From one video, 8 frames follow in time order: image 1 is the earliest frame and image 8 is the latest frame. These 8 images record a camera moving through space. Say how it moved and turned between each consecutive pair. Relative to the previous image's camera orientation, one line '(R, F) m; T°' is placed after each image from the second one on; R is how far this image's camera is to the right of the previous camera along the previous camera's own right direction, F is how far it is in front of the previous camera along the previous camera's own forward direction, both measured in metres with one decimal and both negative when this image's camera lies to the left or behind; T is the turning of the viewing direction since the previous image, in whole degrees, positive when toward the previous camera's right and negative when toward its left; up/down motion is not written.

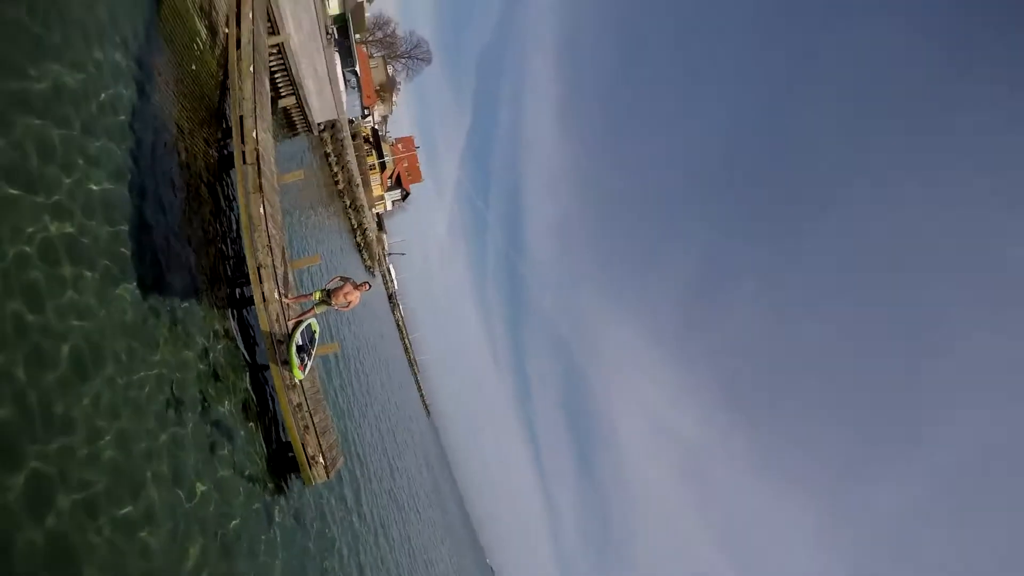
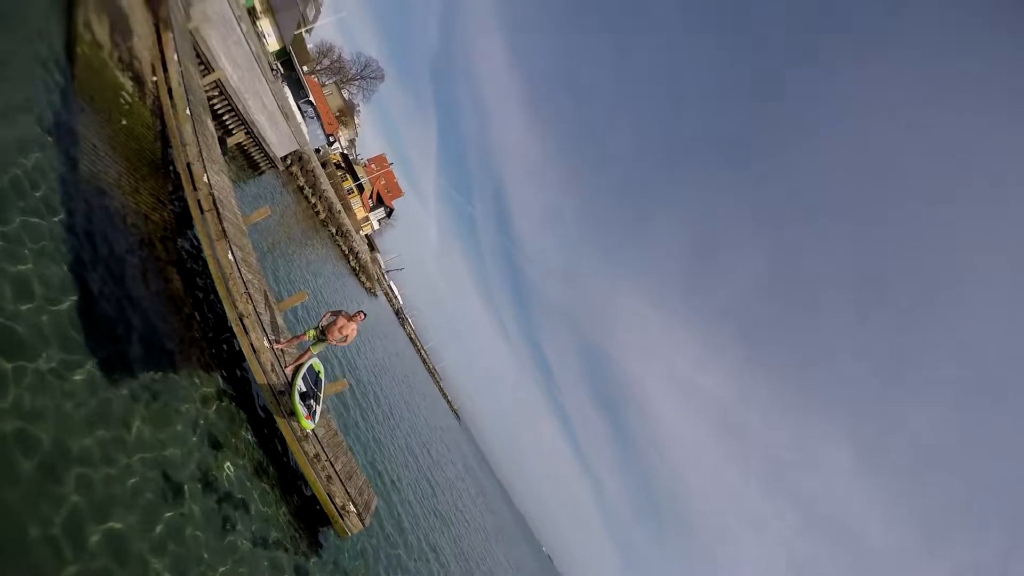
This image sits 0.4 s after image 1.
(+0.1, +0.8) m; 0°
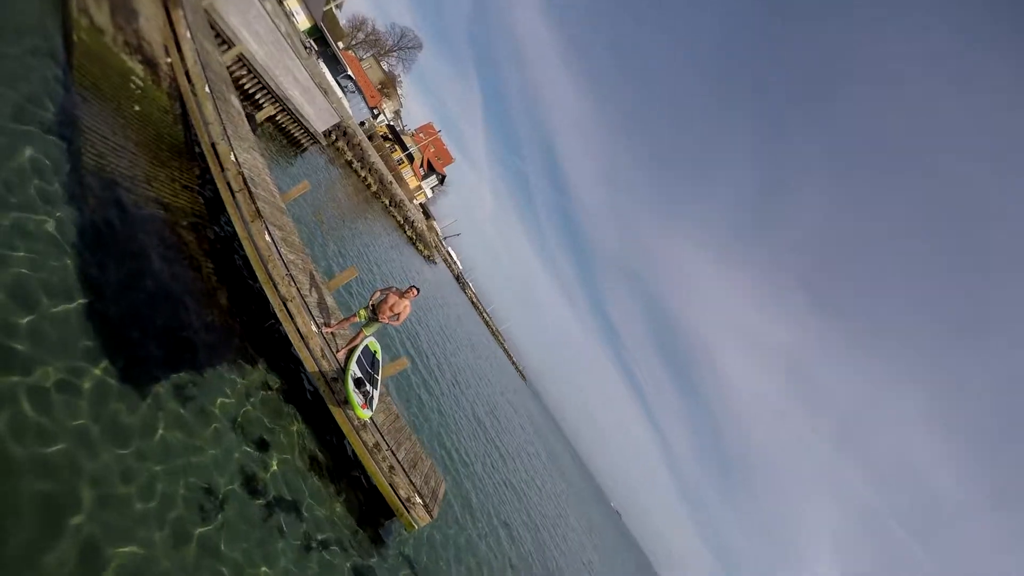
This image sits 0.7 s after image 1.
(+0.1, +1.0) m; -5°
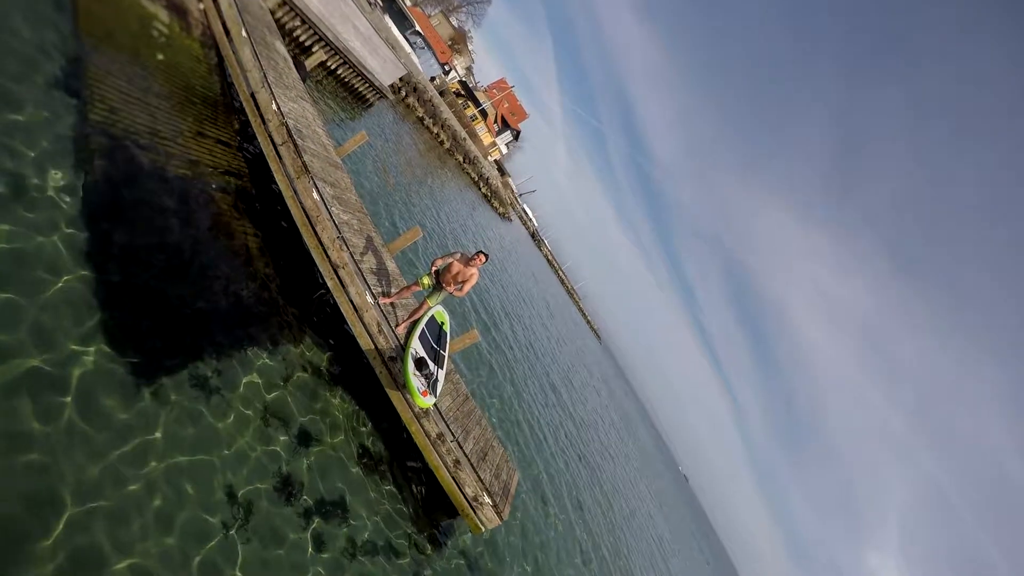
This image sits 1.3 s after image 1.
(0.0, +1.4) m; -6°
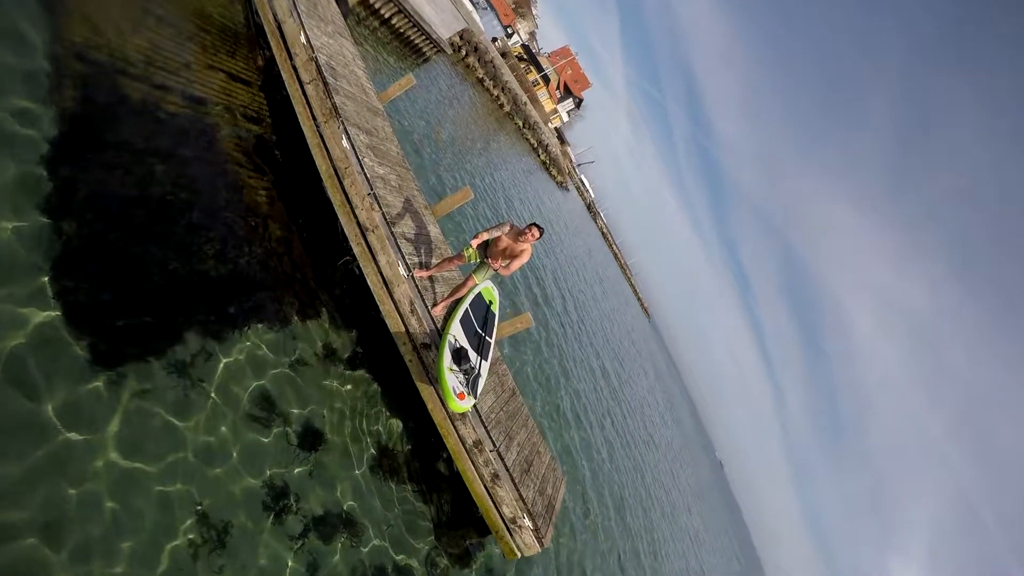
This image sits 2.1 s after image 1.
(-0.1, +1.6) m; -4°
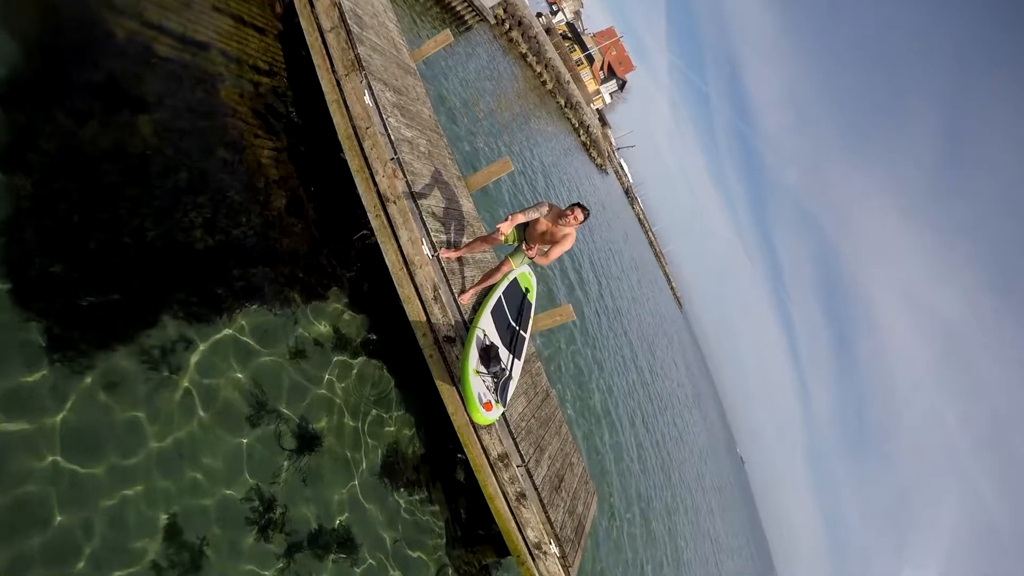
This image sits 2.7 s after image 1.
(-0.1, +1.1) m; -3°
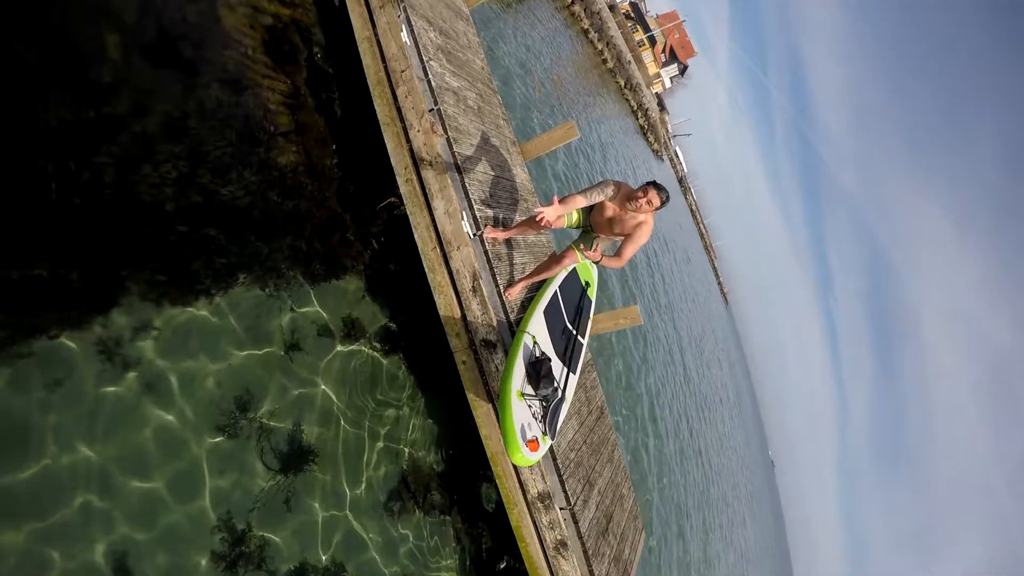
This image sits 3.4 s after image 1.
(-0.1, +1.4) m; -4°
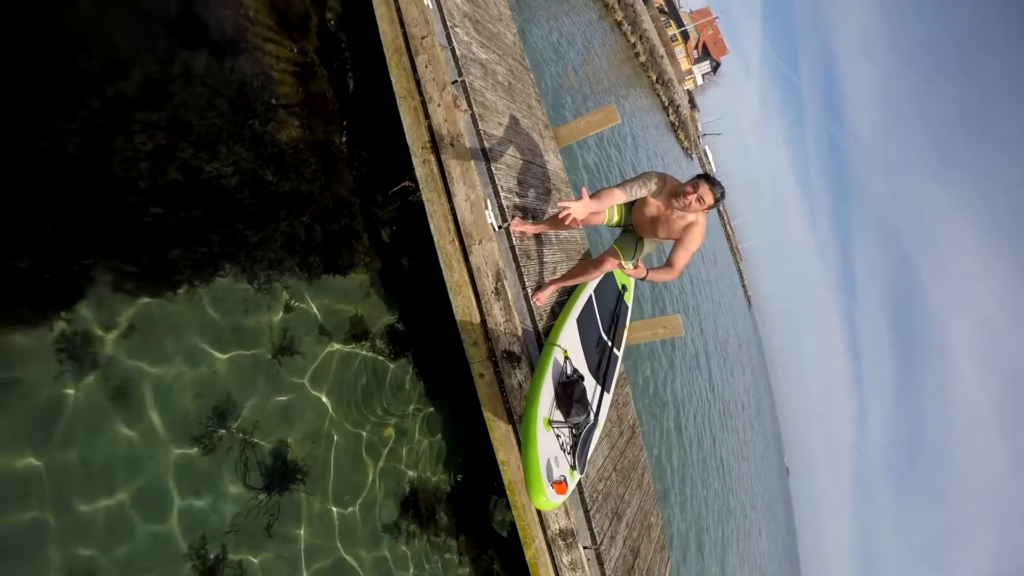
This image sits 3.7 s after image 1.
(0.0, +0.7) m; -2°
